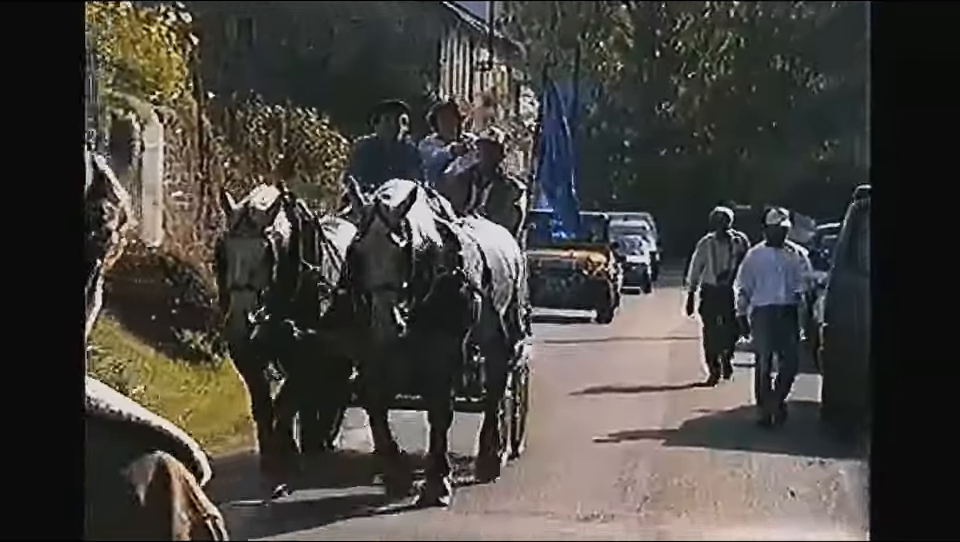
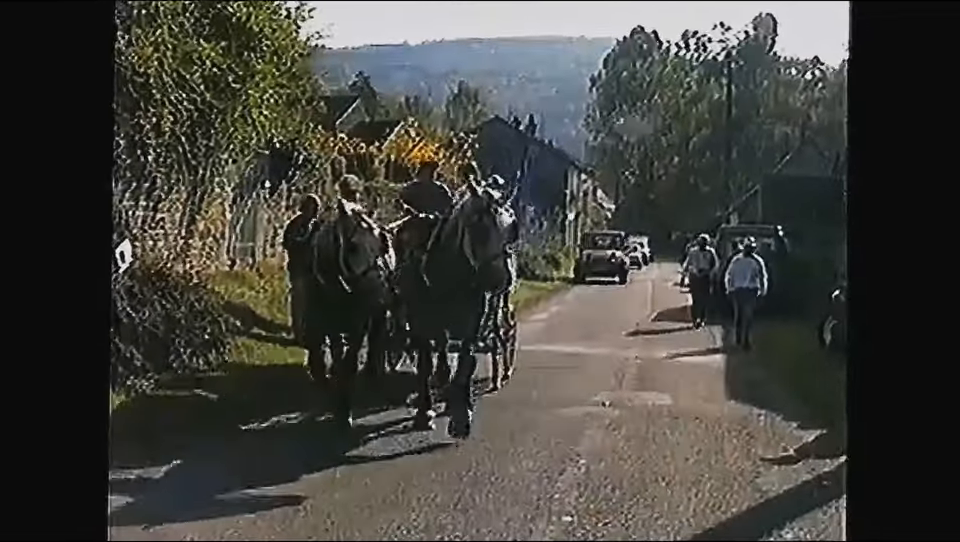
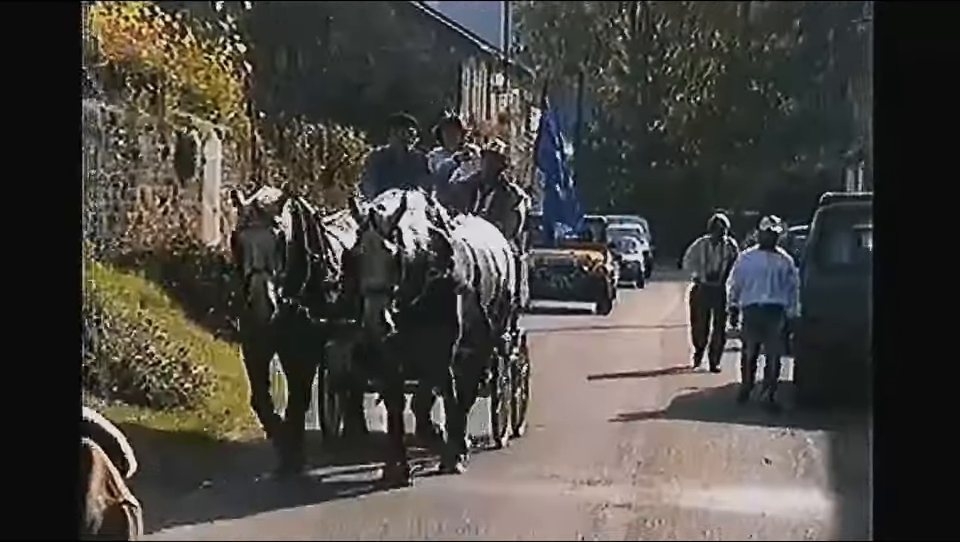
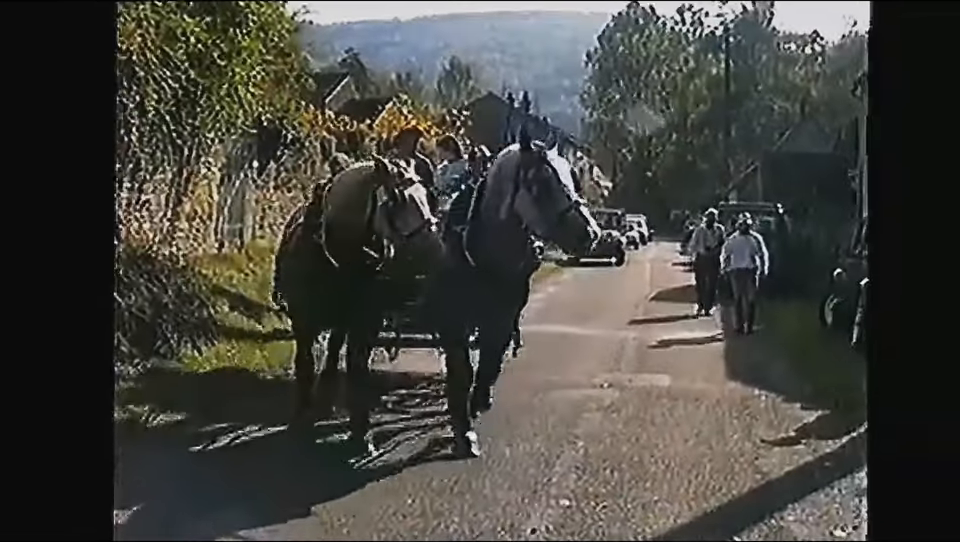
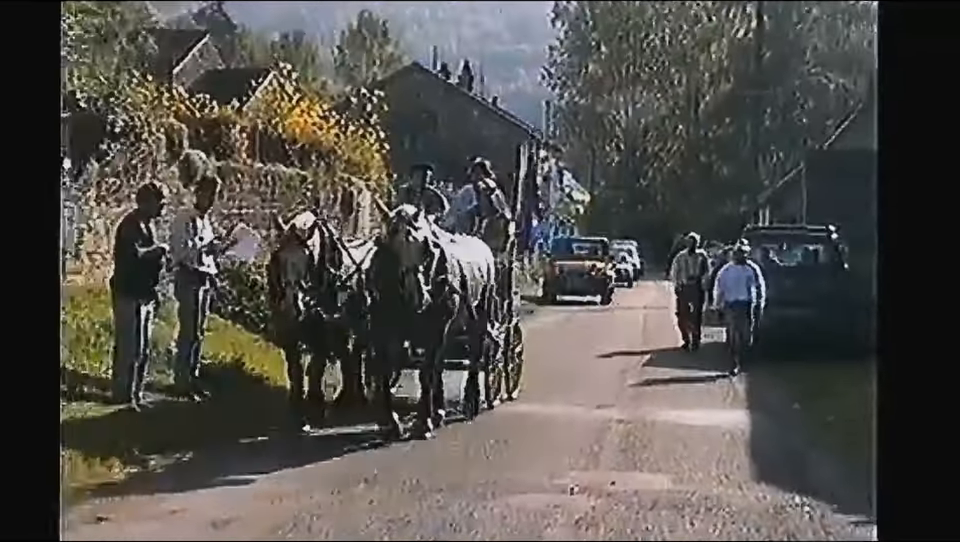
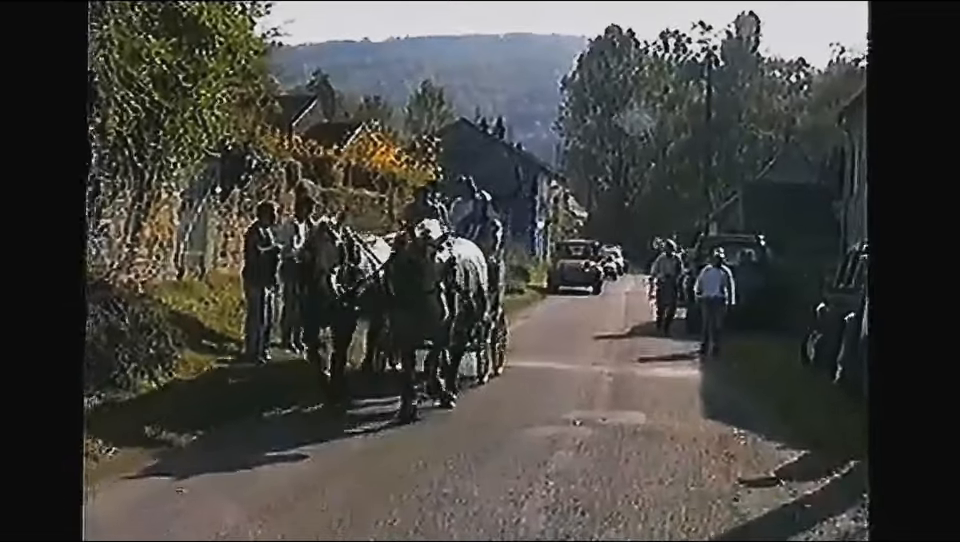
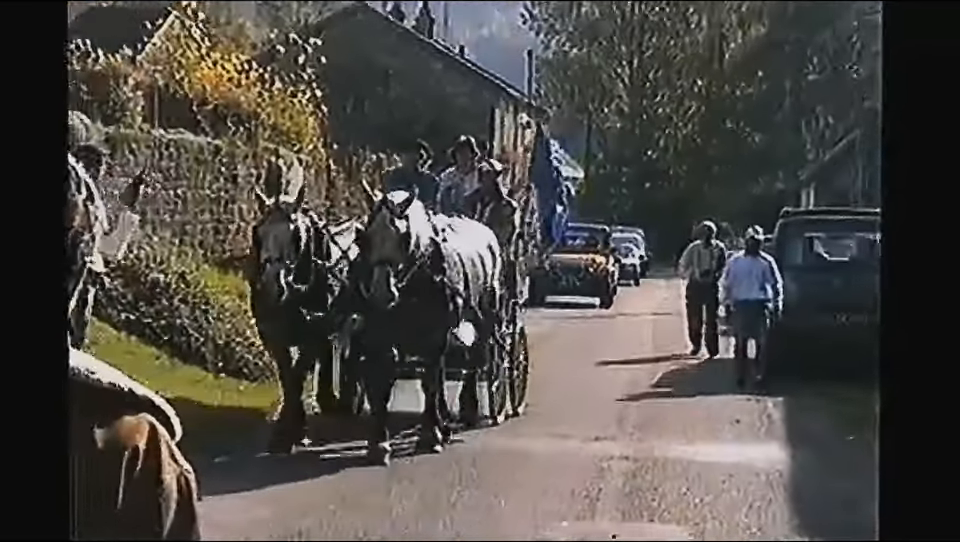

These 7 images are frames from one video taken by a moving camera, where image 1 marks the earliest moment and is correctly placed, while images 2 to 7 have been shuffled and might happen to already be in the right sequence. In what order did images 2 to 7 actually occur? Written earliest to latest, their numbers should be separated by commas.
3, 7, 5, 6, 2, 4
